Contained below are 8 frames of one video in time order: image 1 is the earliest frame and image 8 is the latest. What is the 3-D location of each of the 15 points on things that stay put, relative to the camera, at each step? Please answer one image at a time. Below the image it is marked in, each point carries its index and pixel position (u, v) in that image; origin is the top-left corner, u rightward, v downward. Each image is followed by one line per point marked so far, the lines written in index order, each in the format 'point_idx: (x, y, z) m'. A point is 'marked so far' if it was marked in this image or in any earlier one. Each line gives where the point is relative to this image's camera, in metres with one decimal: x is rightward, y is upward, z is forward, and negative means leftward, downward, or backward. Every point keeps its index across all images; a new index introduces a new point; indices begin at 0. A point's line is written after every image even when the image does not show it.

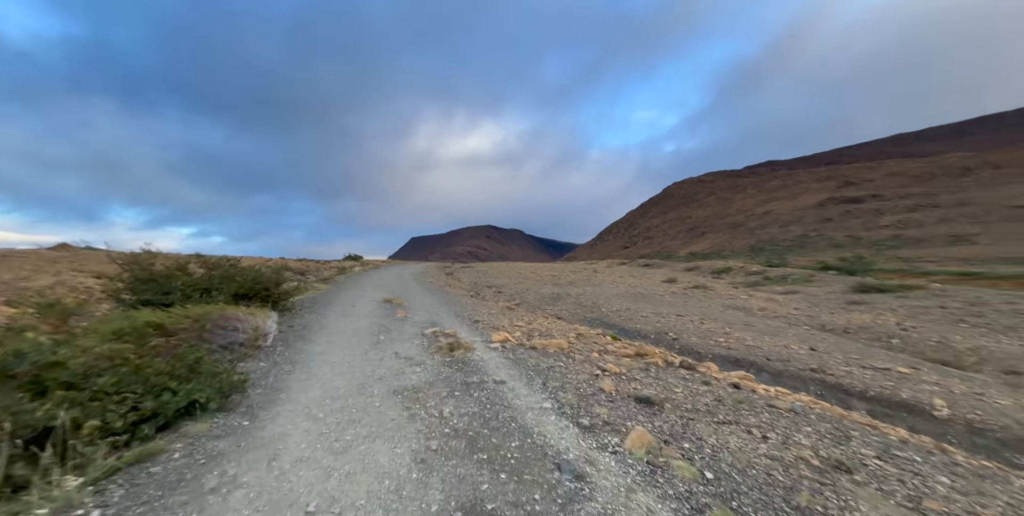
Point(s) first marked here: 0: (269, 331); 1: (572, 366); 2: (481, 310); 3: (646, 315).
0: (-4.7, -1.4, +6.1) m
1: (+1.1, -1.9, +5.6) m
2: (-1.2, -2.0, +12.4) m
3: (+6.5, -2.8, +15.5) m
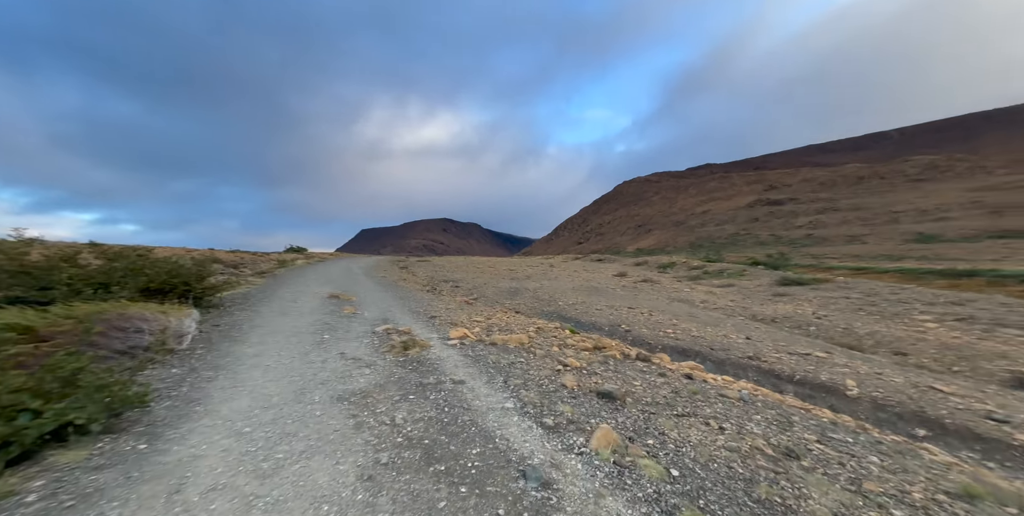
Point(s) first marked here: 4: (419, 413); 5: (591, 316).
0: (-5.4, -1.2, +5.2) m
1: (+0.4, -1.8, +5.5) m
2: (-2.7, -1.8, +11.9) m
3: (+4.5, -2.6, +16.0) m
4: (-1.0, -1.7, +3.5) m
5: (+3.5, -2.6, +14.0) m
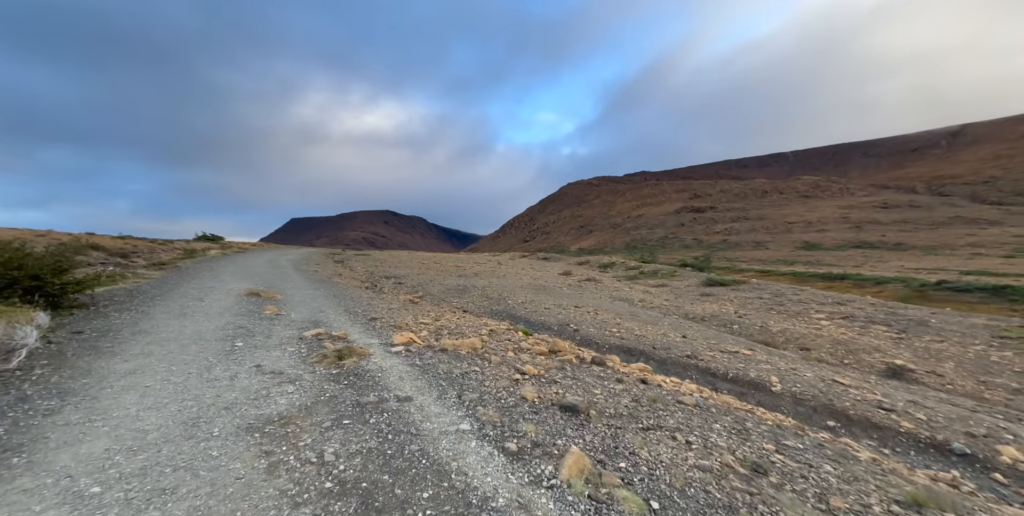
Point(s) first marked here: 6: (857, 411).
0: (-6.0, -1.1, +3.9) m
1: (-0.4, -1.8, +5.1) m
2: (-4.5, -1.6, +10.9) m
3: (+1.9, -2.5, +16.1) m
4: (-1.4, -1.7, +2.9) m
5: (+1.3, -2.6, +14.0) m
6: (+6.5, -2.9, +6.0) m
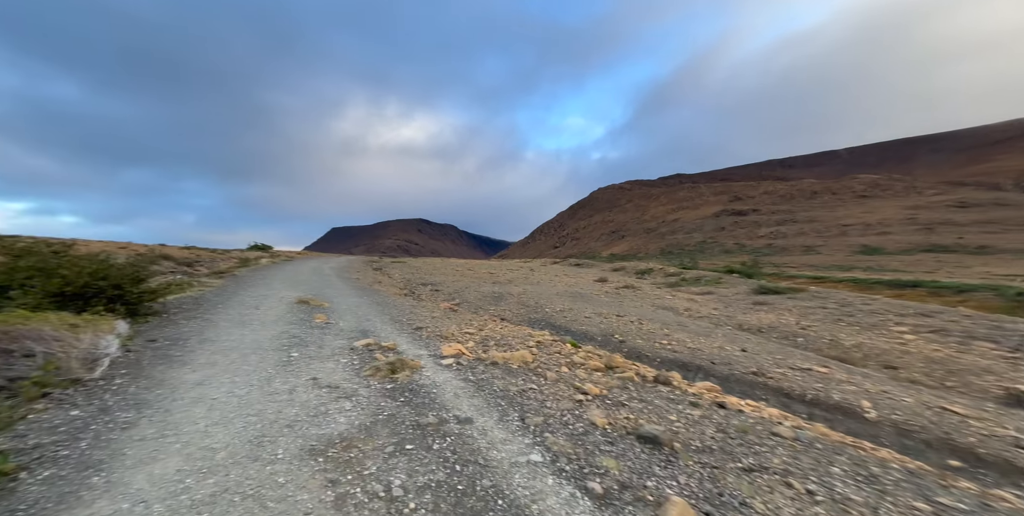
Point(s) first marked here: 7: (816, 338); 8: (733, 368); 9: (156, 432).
0: (-5.2, -1.2, +4.0) m
1: (+0.5, -1.9, +4.7) m
2: (-3.1, -1.9, +10.9) m
3: (+3.8, -2.9, +15.5) m
4: (-0.7, -1.8, +2.6) m
5: (+3.0, -2.9, +13.5) m
6: (+7.4, -3.0, +5.0) m
7: (+12.2, -3.2, +12.8) m
8: (+6.2, -3.1, +8.9) m
9: (-3.2, -1.6, +2.9) m
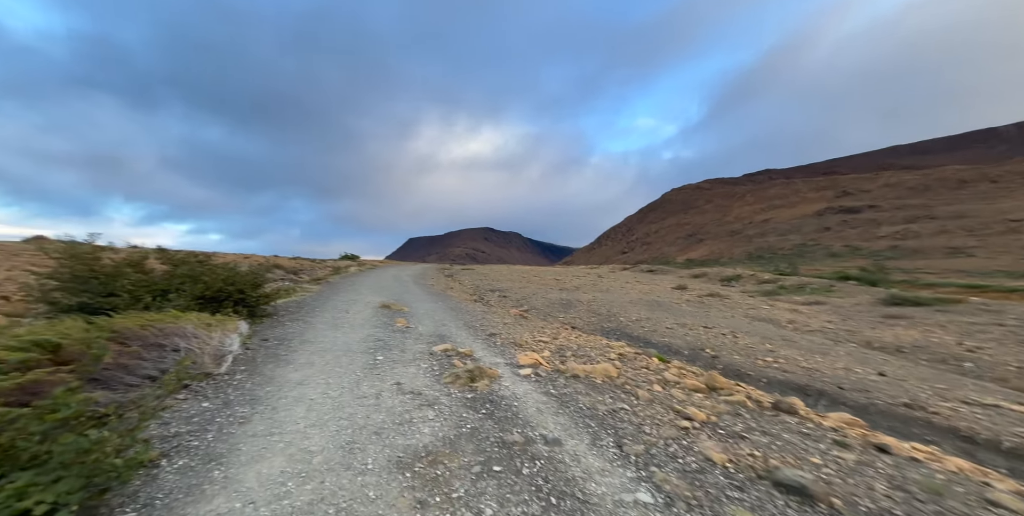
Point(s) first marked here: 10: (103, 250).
0: (-4.1, -1.3, +4.6) m
1: (+1.6, -2.0, +4.1) m
2: (-0.6, -2.1, +10.9) m
3: (+7.0, -3.1, +14.0) m
4: (0.0, -1.8, +2.3) m
5: (+5.8, -3.1, +12.2) m
6: (+8.5, -2.9, +3.0) m
7: (+14.8, -3.2, +9.7) m
8: (+8.0, -3.1, +7.1) m
9: (-2.4, -1.6, +3.0) m
10: (-9.0, +0.2, +7.0) m
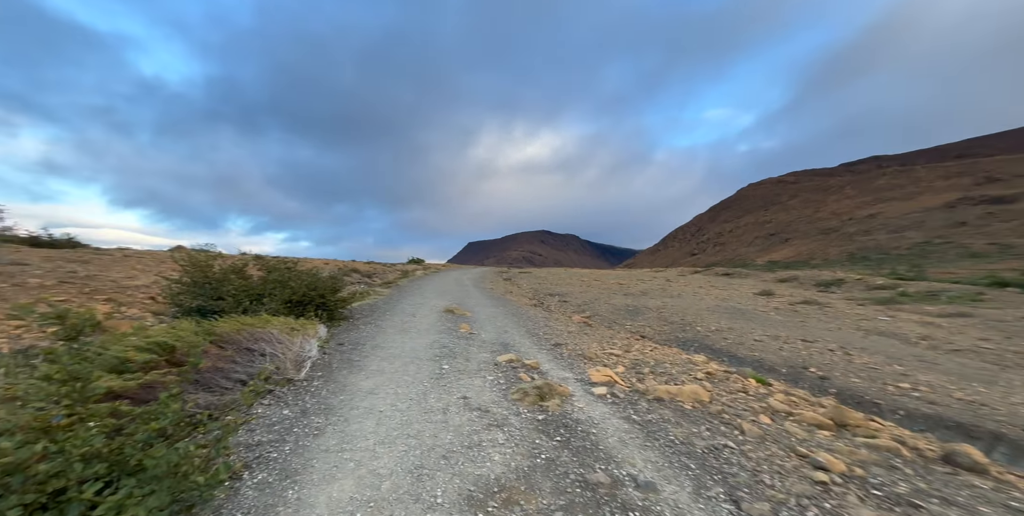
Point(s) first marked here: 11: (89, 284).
0: (-3.1, -1.5, +4.8) m
1: (+2.5, -2.0, +3.3) m
2: (+1.4, -2.2, +10.4) m
3: (+9.5, -3.2, +12.2) m
4: (+0.6, -1.9, +1.9) m
5: (+8.0, -3.1, +10.6) m
6: (+9.1, -2.9, +1.0) m
7: (+16.4, -3.2, +6.6) m
8: (+9.3, -3.1, +5.1) m
9: (-1.6, -1.7, +3.0) m
10: (-7.5, 0.0, +8.1) m
11: (-15.4, -0.9, +11.6) m
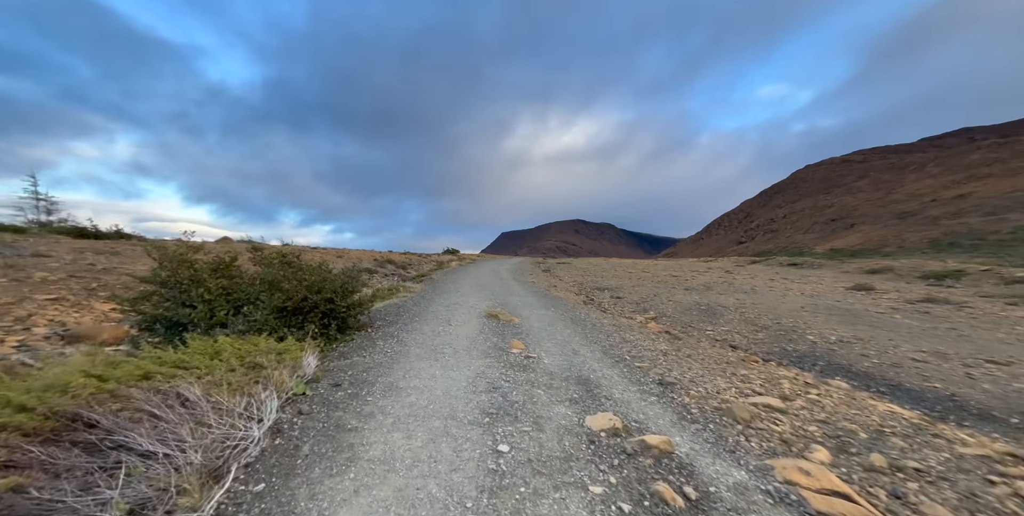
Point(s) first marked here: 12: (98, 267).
0: (-2.1, -1.4, +2.5) m
1: (+3.3, -2.0, +0.5) m
2: (+3.0, -2.0, +7.7) m
3: (+11.2, -2.8, +8.6) m
4: (+1.3, -1.9, -0.7) m
5: (+9.5, -2.9, +7.2) m
6: (+9.6, -2.9, -2.4) m
7: (+17.5, -3.0, +2.3) m
8: (+10.3, -3.0, +1.6) m
9: (-0.8, -1.7, +0.6) m
10: (-6.2, +0.1, +6.2) m
11: (-13.7, -0.7, +10.6) m
12: (-15.1, -0.3, +11.7) m
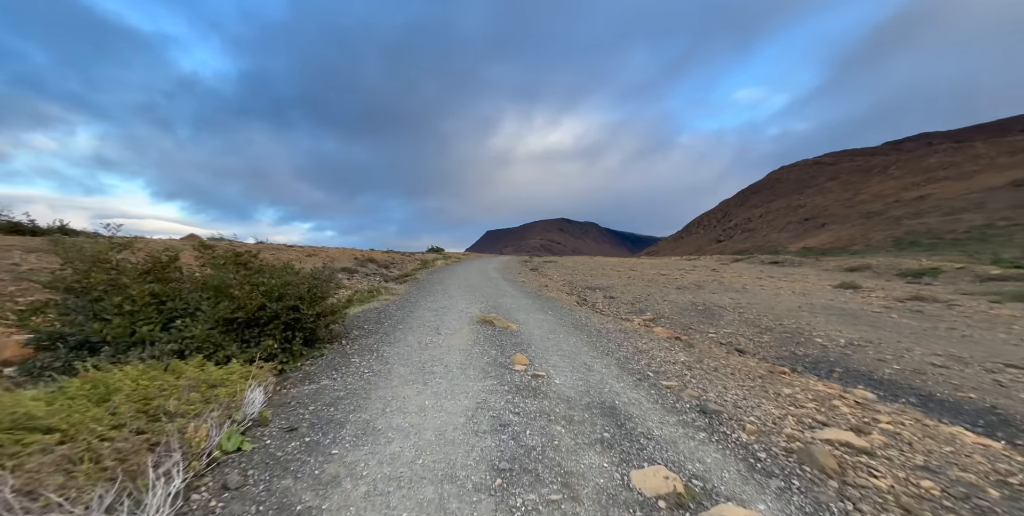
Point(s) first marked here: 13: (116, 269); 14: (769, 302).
0: (-1.9, -1.4, +1.5) m
1: (+3.6, -2.0, -0.3) m
2: (+3.0, -2.0, +6.8) m
3: (+11.1, -2.8, +8.1) m
4: (+1.6, -1.9, -1.7) m
5: (+9.5, -2.8, +6.6) m
6: (+10.1, -2.9, -2.9) m
7: (+17.7, -3.0, +2.2) m
8: (+10.5, -3.0, +1.1) m
9: (-0.5, -1.8, -0.4) m
10: (-6.1, +0.1, +4.9) m
11: (-13.8, -0.7, +8.9) m
12: (-15.3, -0.3, +10.0) m
13: (-6.0, -0.2, +4.8) m
14: (+14.2, -2.3, +17.6) m
